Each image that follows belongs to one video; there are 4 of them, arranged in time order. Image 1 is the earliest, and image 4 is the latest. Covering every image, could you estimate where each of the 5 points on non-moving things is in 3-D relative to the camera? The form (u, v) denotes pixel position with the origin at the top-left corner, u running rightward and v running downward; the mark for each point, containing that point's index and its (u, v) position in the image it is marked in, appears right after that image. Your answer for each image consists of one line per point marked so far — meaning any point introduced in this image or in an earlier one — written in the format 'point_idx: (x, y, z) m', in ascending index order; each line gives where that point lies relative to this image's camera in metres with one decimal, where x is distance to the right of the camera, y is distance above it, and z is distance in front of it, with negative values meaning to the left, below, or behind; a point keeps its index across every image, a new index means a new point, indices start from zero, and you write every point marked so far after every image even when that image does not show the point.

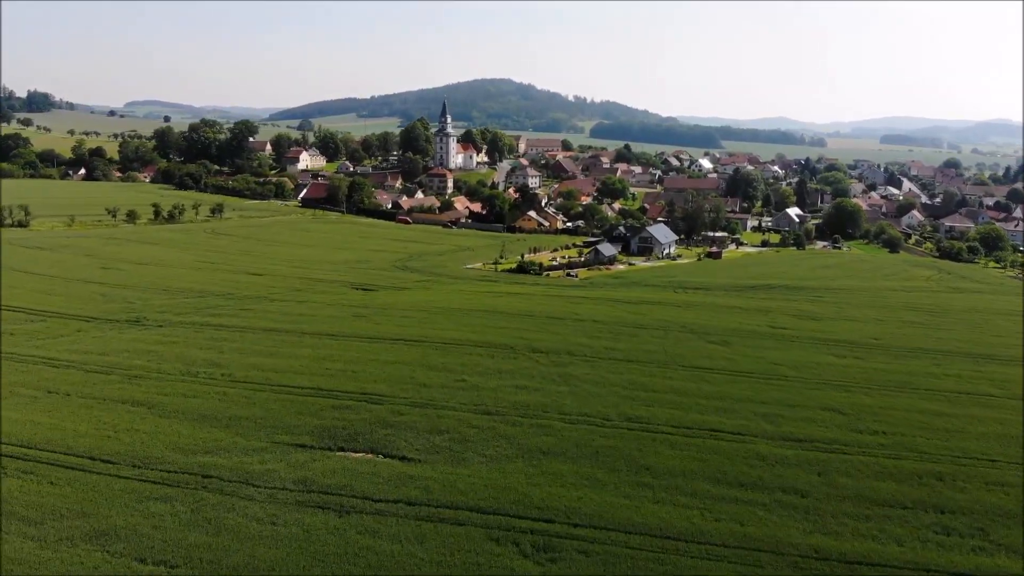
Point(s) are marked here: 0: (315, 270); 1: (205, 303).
0: (-5.3, +0.5, +19.0) m
1: (-6.5, -0.3, +14.8) m
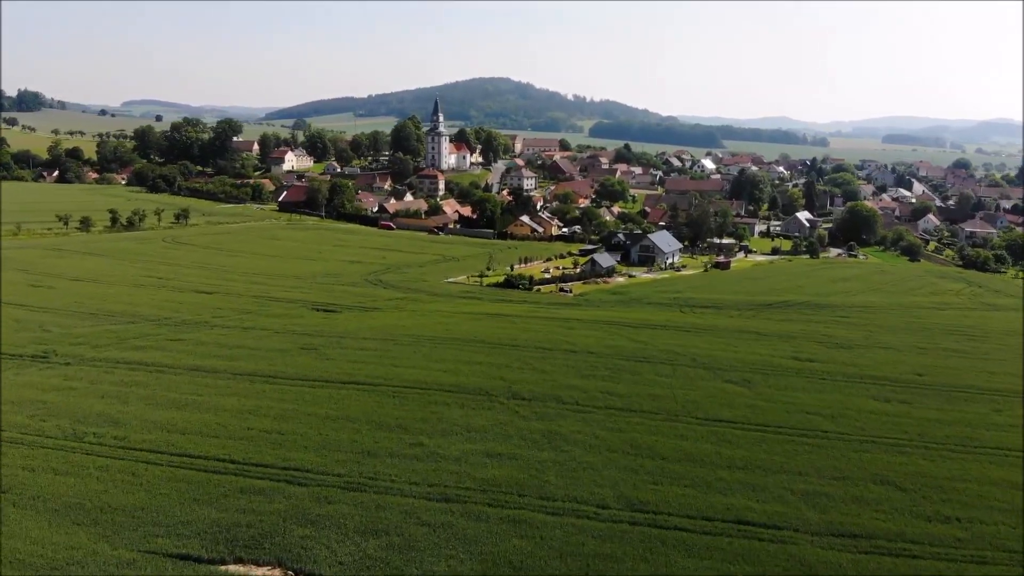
0: (-5.7, 0.0, +16.9) m
1: (-6.8, -0.8, +12.7) m
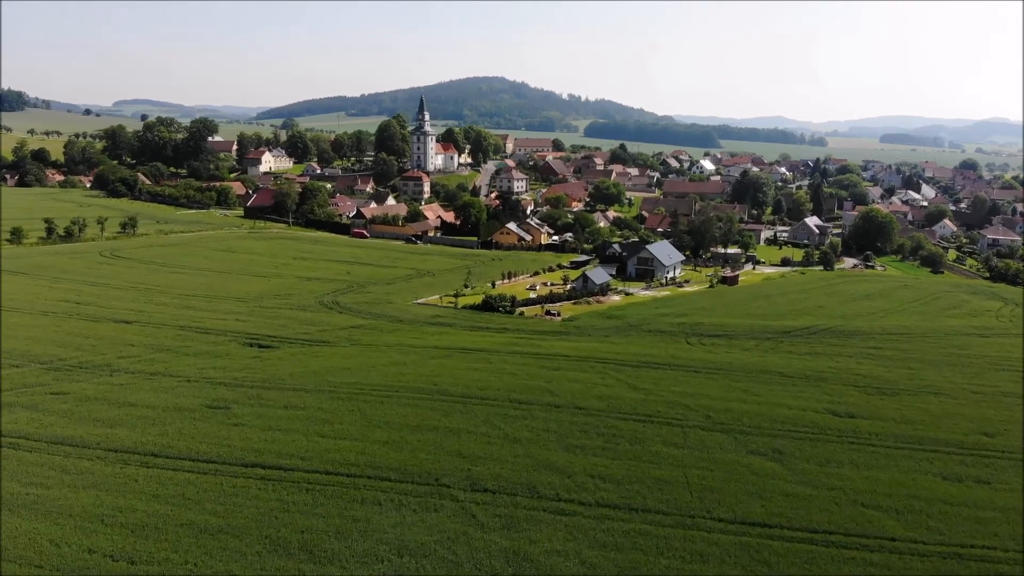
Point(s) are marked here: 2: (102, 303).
0: (-6.2, -0.5, +14.4) m
1: (-7.3, -1.3, +10.1) m
2: (-8.7, -0.3, +15.0) m
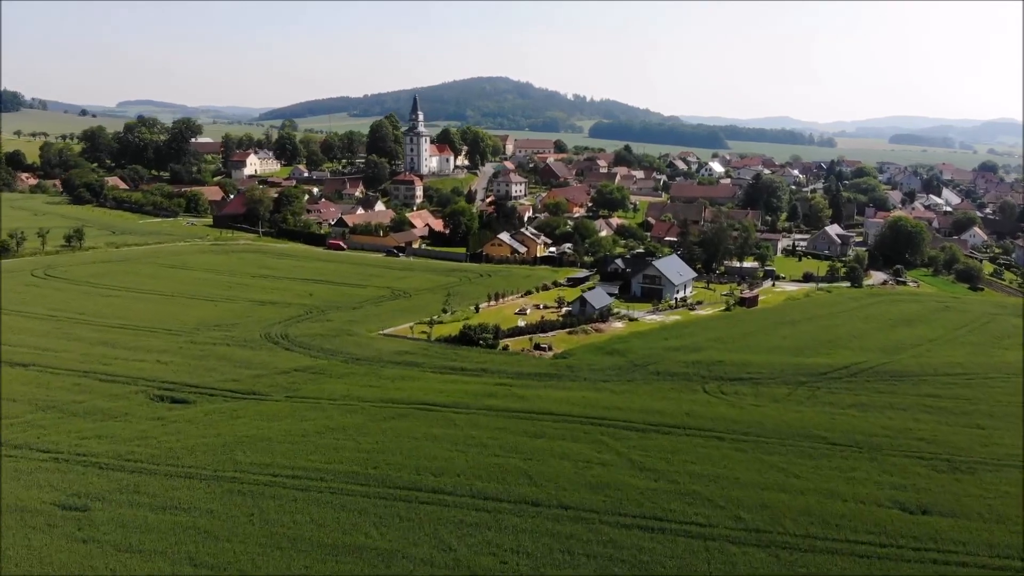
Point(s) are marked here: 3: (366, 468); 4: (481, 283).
0: (-6.5, -1.1, +12.0) m
1: (-7.7, -1.9, +7.8) m
2: (-9.1, -0.9, +12.6) m
3: (-1.6, -2.0, +7.7) m
4: (-0.9, +0.2, +19.6) m
